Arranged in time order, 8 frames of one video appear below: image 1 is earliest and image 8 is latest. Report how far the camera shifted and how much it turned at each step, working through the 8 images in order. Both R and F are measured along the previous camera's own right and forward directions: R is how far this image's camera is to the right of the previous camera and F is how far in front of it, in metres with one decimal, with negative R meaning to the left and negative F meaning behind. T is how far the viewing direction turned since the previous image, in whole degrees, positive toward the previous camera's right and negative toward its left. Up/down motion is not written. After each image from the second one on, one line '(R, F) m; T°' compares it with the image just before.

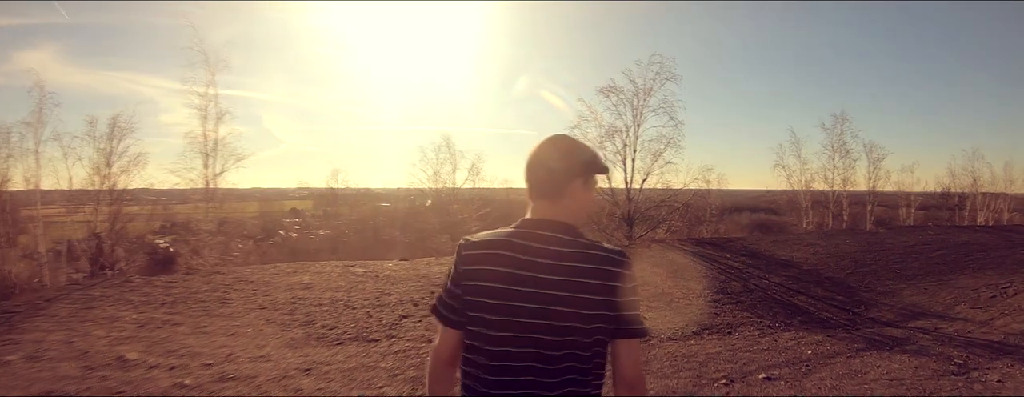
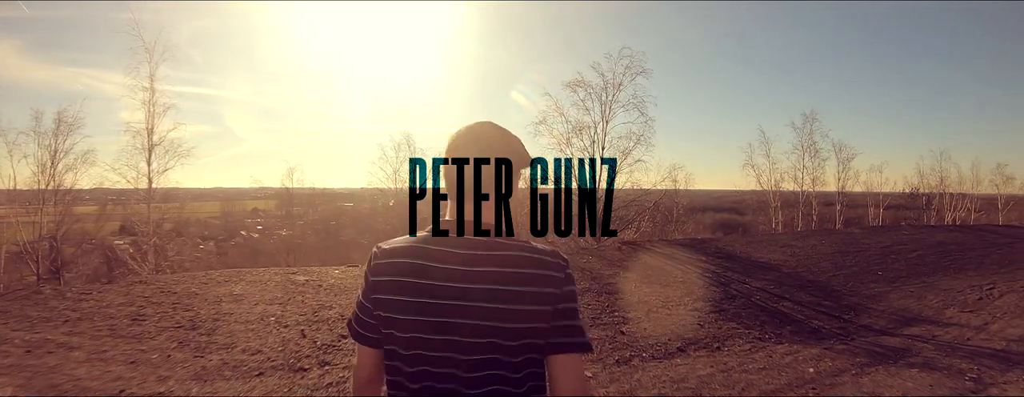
(+0.1, +1.0) m; +3°
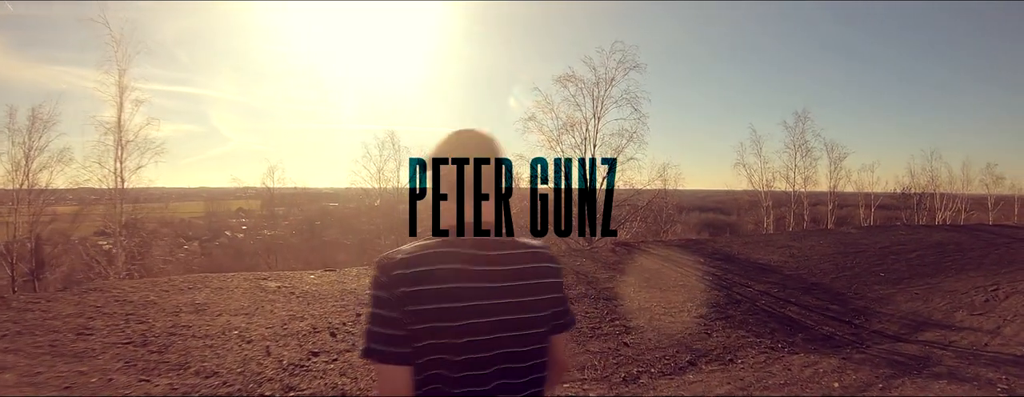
(-0.1, +0.7) m; +1°
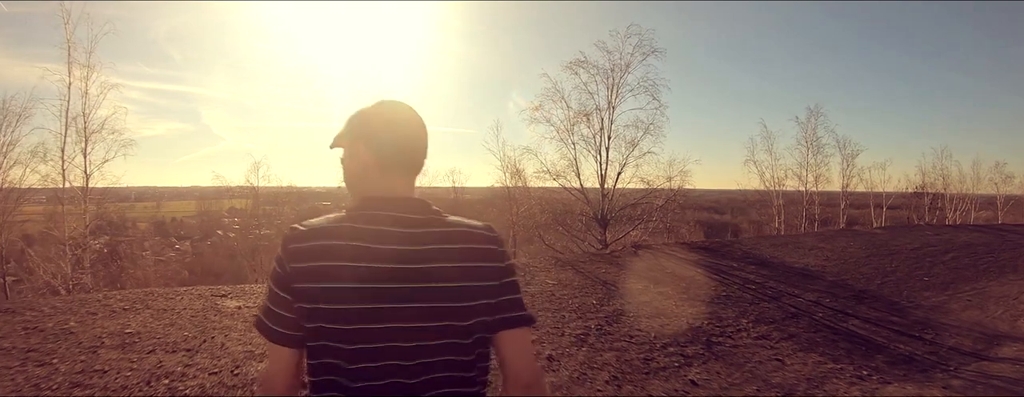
(-0.3, +1.5) m; +1°
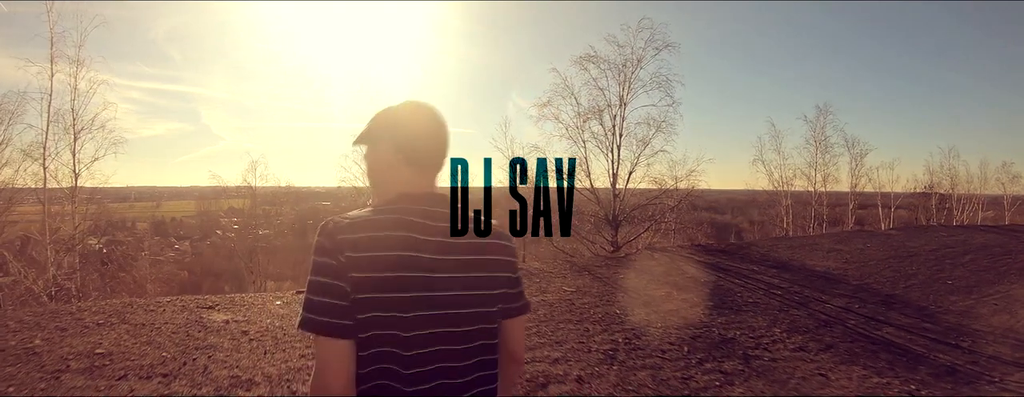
(-0.2, +0.6) m; 0°
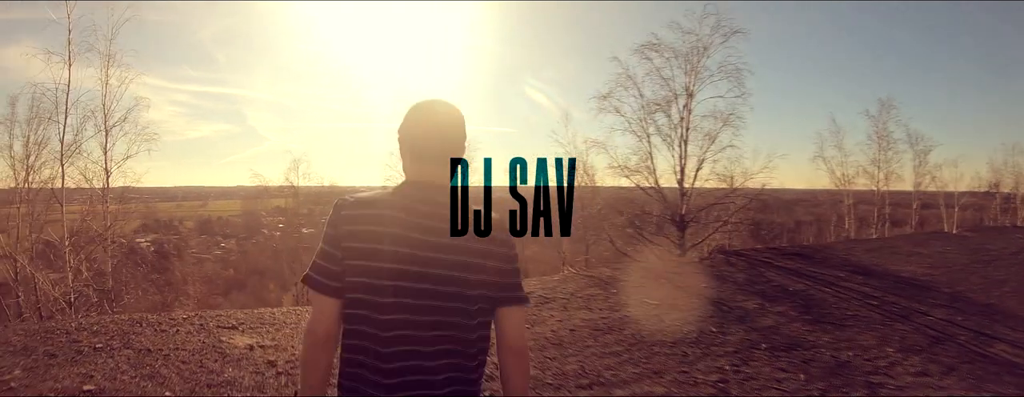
(-0.5, +0.5) m; -3°
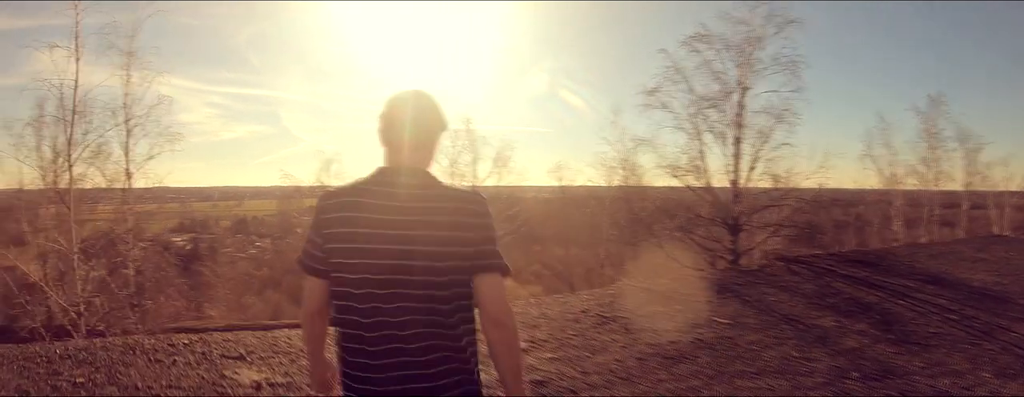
(-0.4, +0.1) m; -3°
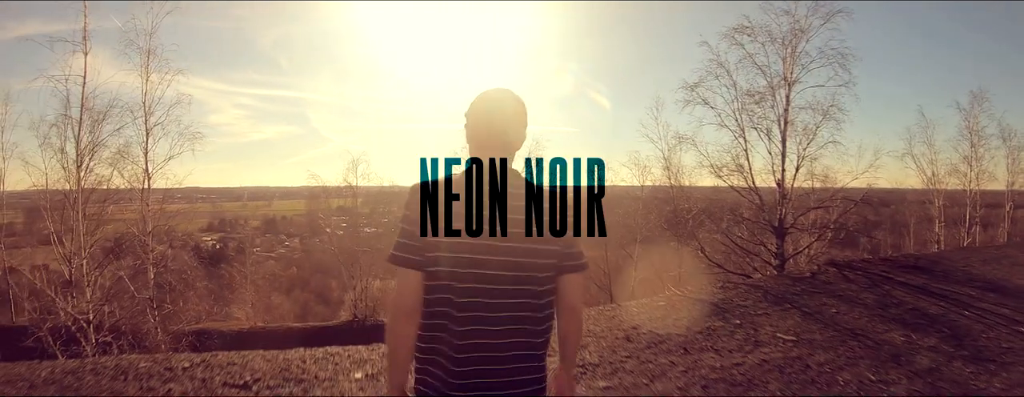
(-0.4, -0.1) m; -2°
